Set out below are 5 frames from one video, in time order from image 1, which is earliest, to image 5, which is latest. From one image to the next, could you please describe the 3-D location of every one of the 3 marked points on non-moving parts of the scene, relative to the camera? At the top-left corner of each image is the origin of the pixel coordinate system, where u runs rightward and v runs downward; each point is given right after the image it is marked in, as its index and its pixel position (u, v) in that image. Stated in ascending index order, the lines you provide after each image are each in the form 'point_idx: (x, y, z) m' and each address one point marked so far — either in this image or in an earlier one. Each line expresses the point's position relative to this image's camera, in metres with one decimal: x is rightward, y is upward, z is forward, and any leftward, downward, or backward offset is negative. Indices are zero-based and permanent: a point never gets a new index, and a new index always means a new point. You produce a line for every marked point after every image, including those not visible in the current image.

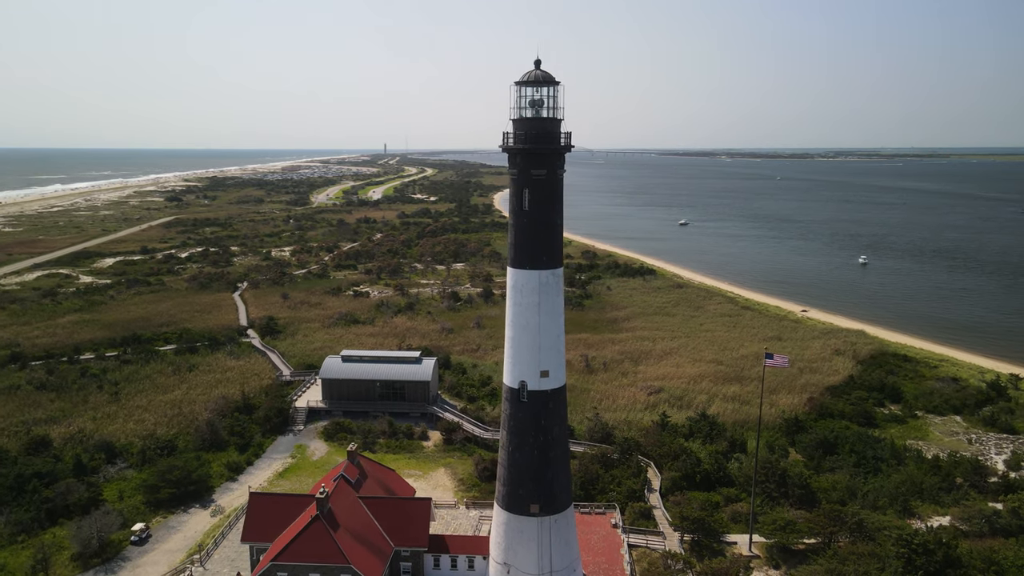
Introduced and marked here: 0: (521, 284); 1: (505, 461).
0: (+0.2, +0.1, +16.9) m
1: (-0.2, -4.2, +17.7) m
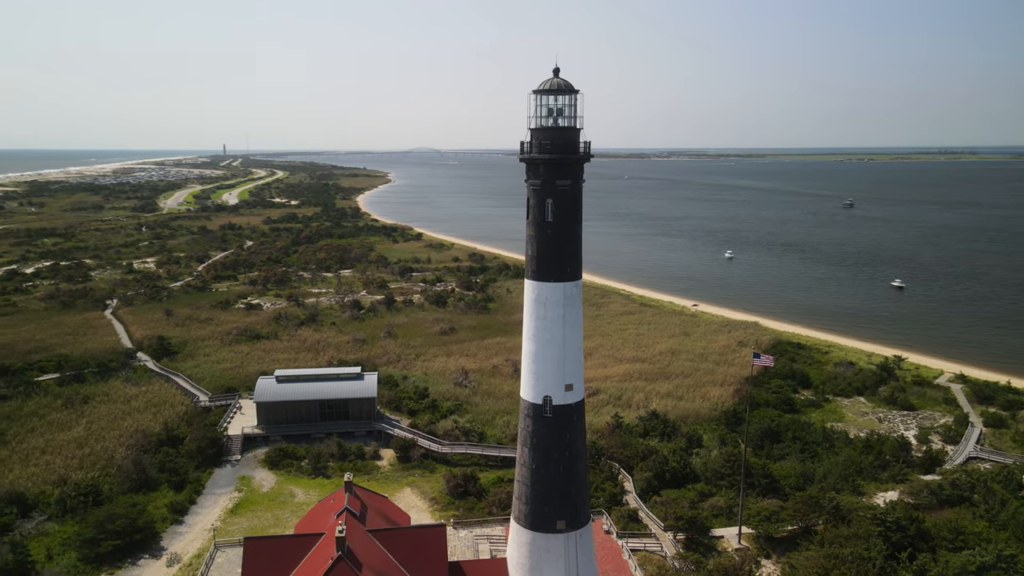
0: (+0.7, -0.2, +16.5) m
1: (+0.4, -4.5, +17.2) m
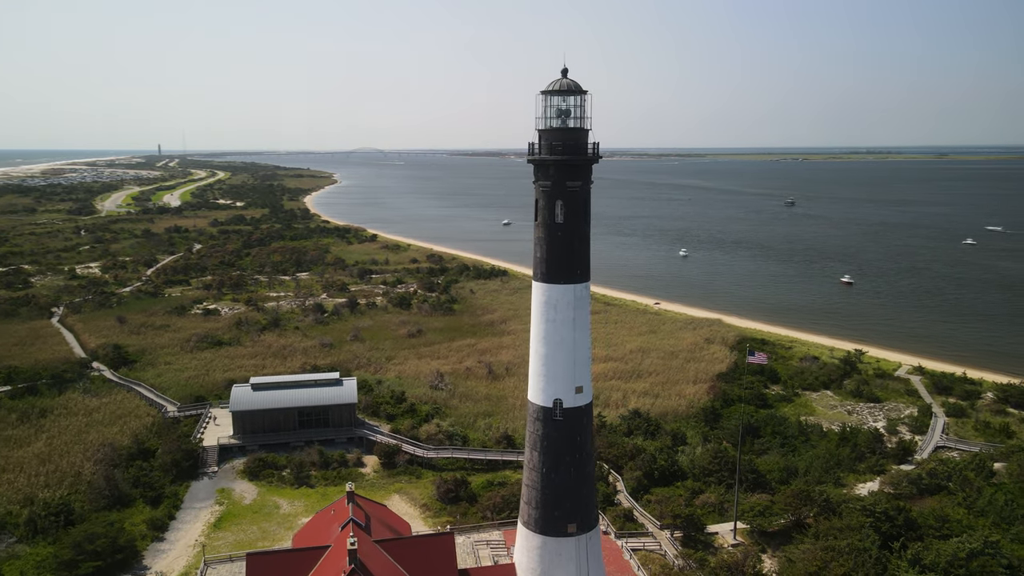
0: (+1.0, -0.3, +16.4) m
1: (+0.6, -4.5, +17.1) m
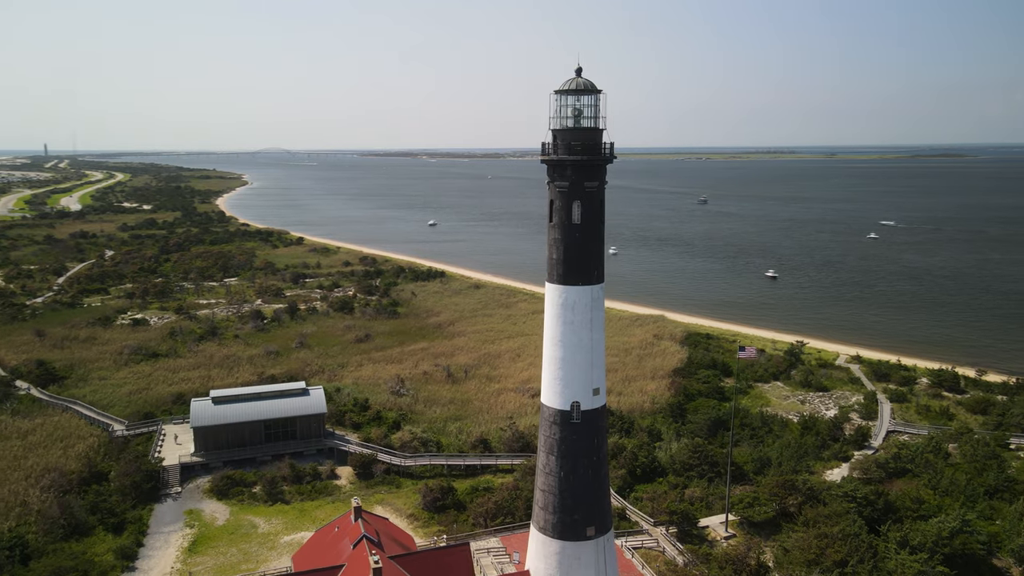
0: (+1.3, -0.3, +16.2) m
1: (+1.0, -4.6, +16.8) m
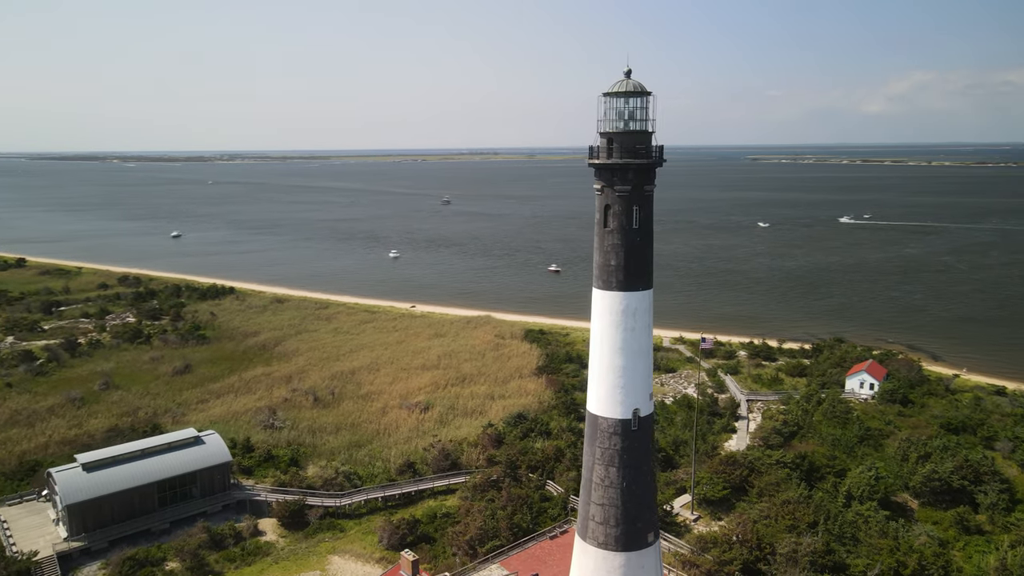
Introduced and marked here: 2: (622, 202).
0: (+2.6, -0.4, +15.9) m
1: (+2.3, -4.7, +16.4) m
2: (+2.3, +1.8, +15.5) m
